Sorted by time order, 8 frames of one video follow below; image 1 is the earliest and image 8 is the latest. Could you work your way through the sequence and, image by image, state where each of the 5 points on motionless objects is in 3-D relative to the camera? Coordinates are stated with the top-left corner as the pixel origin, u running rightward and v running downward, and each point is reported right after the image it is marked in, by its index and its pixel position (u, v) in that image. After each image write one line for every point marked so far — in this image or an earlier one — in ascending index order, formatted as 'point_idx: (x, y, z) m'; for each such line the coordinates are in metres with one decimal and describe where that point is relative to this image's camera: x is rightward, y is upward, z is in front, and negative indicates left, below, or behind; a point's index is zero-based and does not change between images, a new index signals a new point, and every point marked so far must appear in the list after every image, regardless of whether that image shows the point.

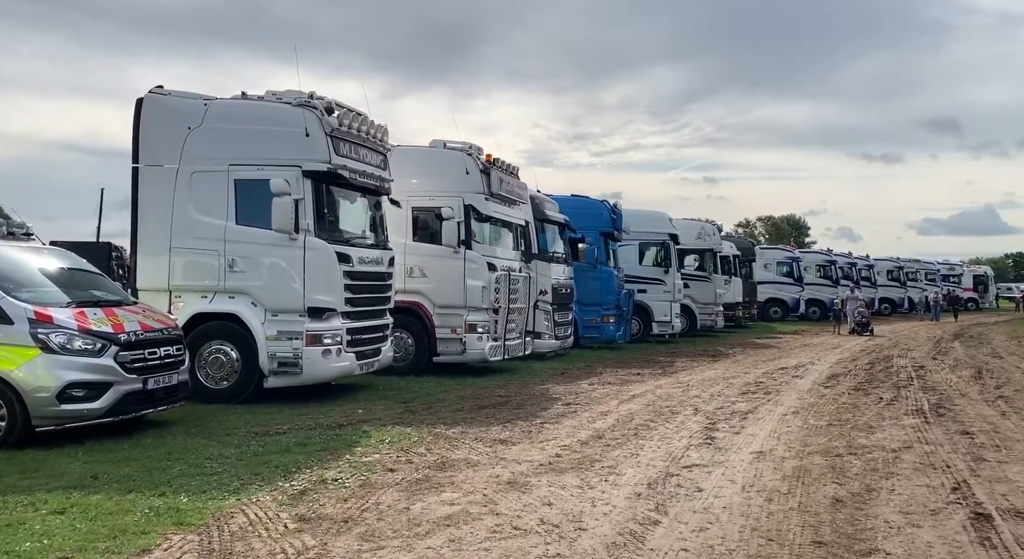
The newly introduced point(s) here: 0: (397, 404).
0: (-1.4, -1.6, +11.9) m
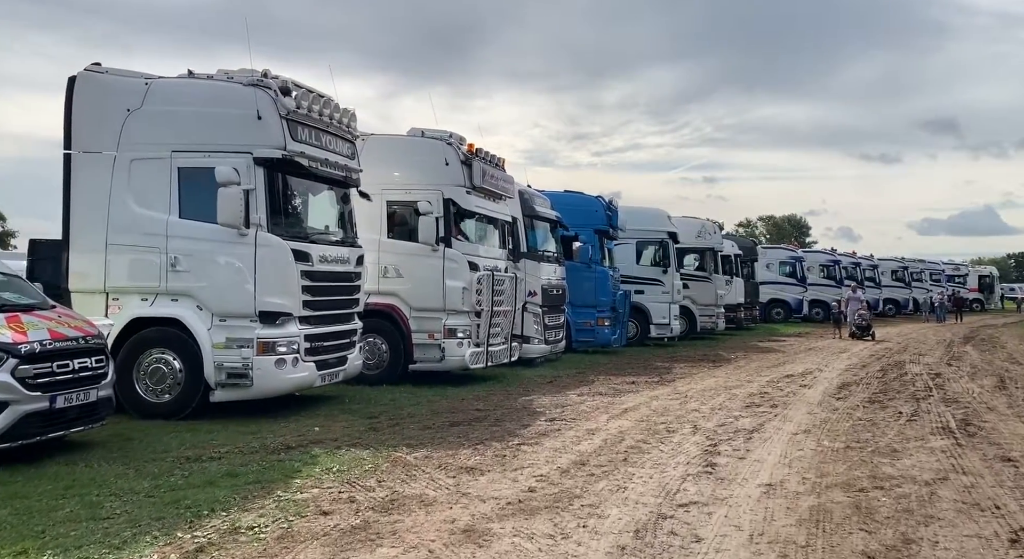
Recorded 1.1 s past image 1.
0: (-1.7, -1.6, +10.6) m
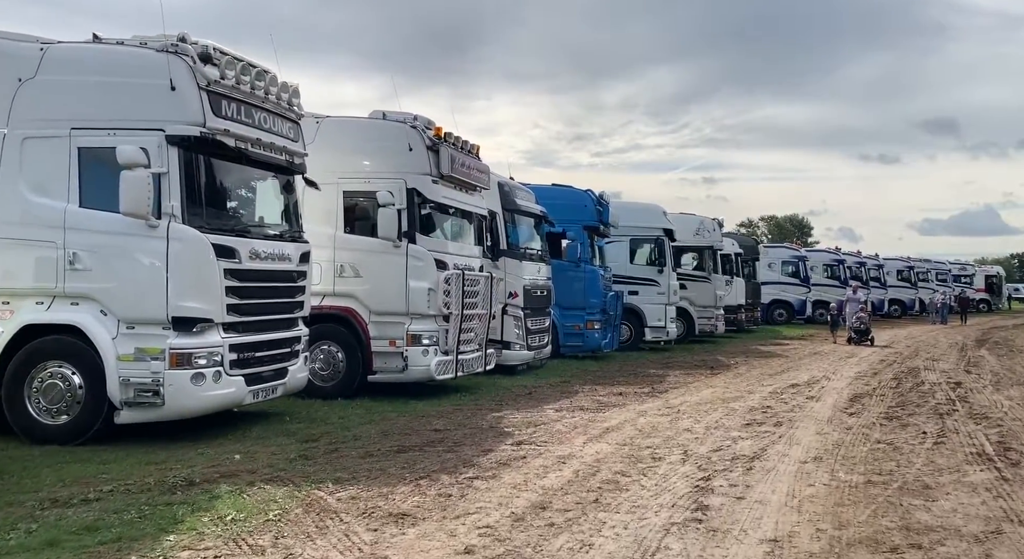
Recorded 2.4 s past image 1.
0: (-2.1, -1.6, +9.1) m
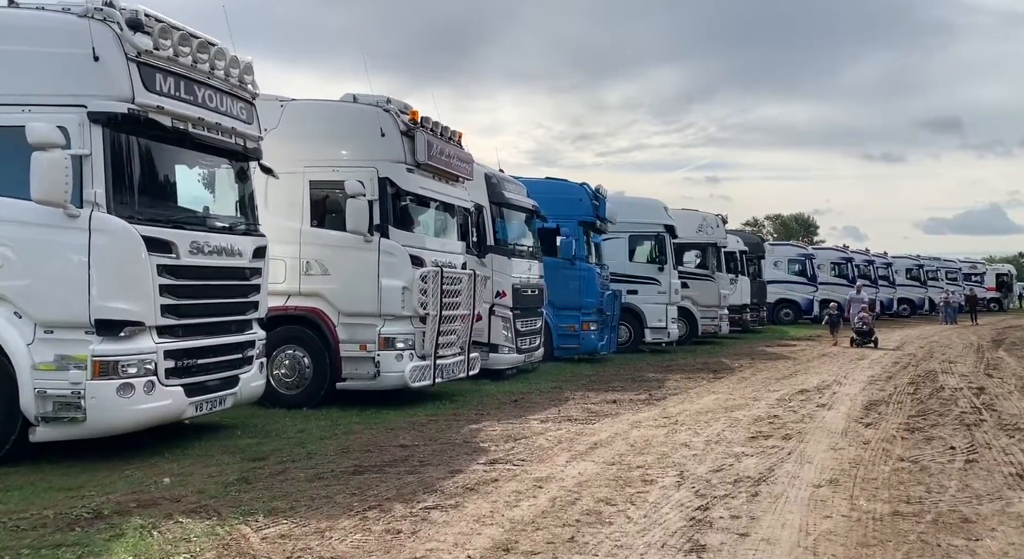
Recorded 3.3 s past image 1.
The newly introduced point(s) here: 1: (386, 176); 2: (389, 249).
0: (-2.3, -1.6, +8.0) m
1: (-1.5, +1.3, +11.5) m
2: (-1.5, +0.4, +11.4) m
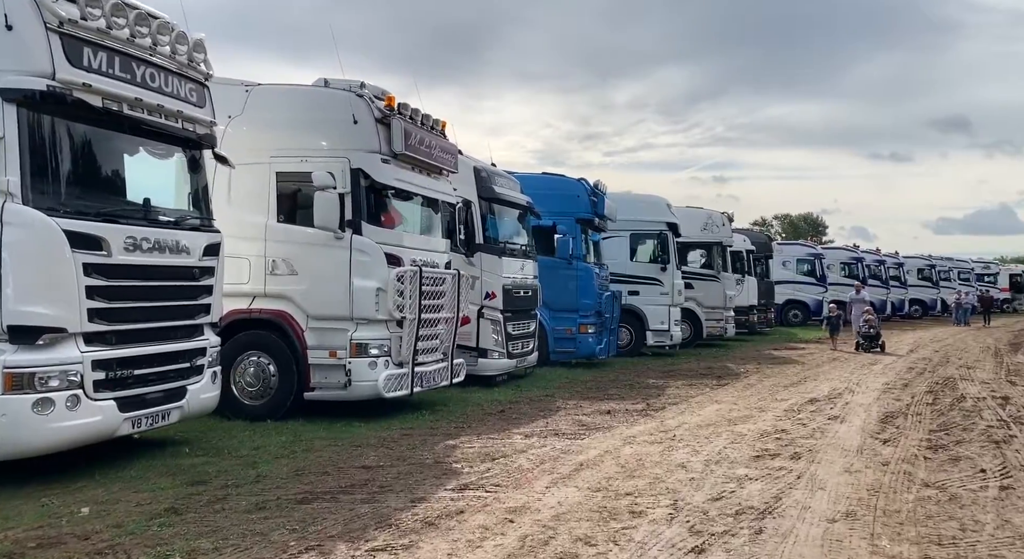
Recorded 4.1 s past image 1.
0: (-2.5, -1.6, +7.1) m
1: (-1.7, +1.3, +10.6) m
2: (-1.7, +0.4, +10.4) m
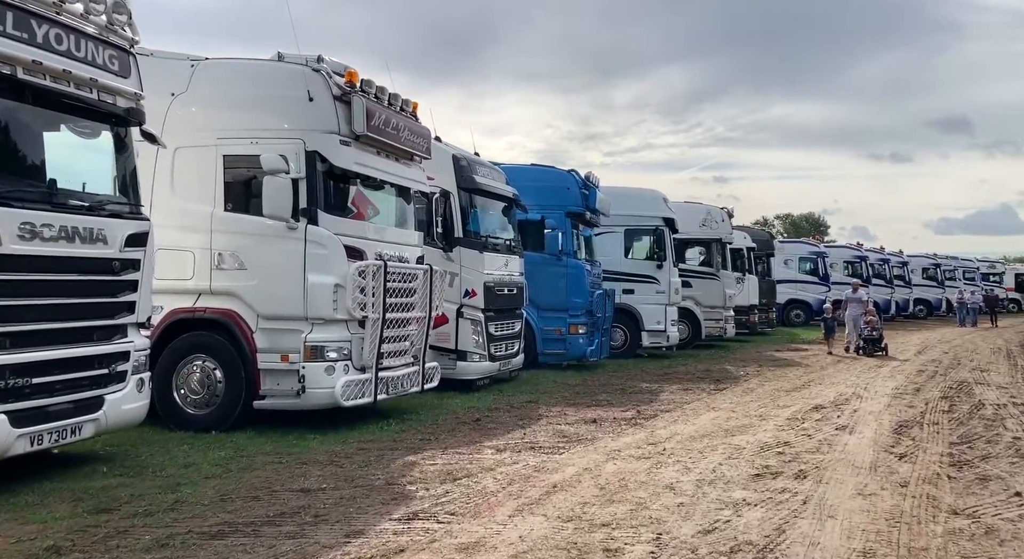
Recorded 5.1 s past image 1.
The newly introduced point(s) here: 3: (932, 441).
0: (-2.8, -1.5, +6.0) m
1: (-2.0, +1.3, +9.6) m
2: (-1.9, +0.4, +9.4) m
3: (+4.1, -1.6, +9.3) m
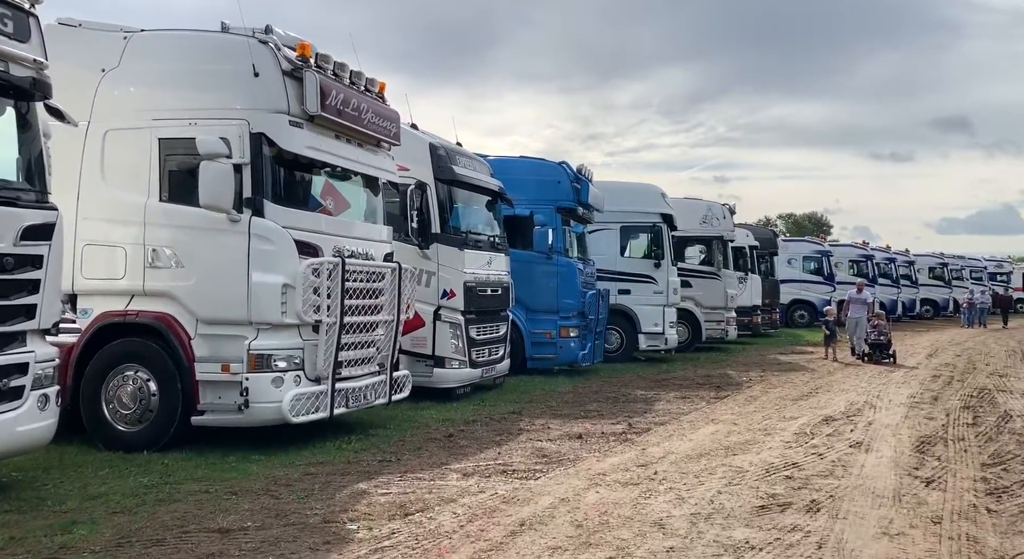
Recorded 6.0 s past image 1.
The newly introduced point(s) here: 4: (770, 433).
0: (-3.0, -1.5, +4.9) m
1: (-2.2, +1.3, +8.5) m
2: (-2.2, +0.4, +8.3) m
3: (+3.9, -1.6, +8.2) m
4: (+2.7, -1.6, +10.1) m
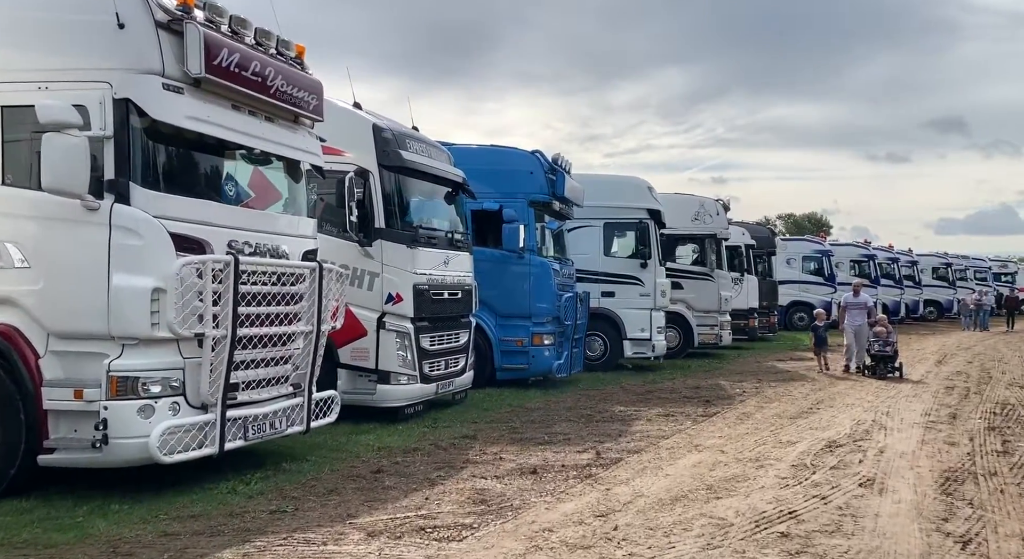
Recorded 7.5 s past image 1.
0: (-3.5, -1.5, +3.2) m
1: (-2.7, +1.3, +6.8) m
2: (-2.7, +0.4, +6.6) m
3: (+3.4, -1.6, +6.5) m
4: (+2.2, -1.6, +8.4) m
